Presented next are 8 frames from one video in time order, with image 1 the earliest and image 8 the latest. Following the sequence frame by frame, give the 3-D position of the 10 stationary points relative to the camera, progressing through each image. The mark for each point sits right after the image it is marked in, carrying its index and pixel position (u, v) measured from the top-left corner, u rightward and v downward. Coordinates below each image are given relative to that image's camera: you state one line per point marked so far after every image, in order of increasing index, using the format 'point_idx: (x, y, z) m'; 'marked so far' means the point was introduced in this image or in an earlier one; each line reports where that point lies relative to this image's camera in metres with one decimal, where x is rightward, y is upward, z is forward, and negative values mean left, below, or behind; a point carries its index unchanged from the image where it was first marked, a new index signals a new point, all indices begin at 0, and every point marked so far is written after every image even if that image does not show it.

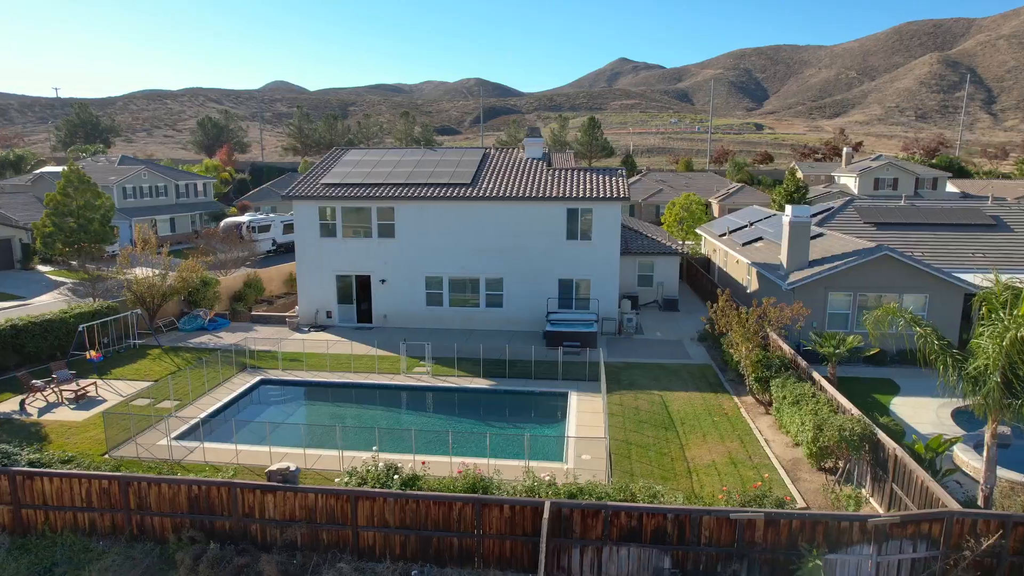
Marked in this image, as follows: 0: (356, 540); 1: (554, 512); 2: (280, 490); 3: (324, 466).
0: (-2.5, -4.0, +10.2) m
1: (+0.6, -3.3, +9.6) m
2: (-3.6, -3.2, +10.2) m
3: (-3.0, -3.8, +13.4) m
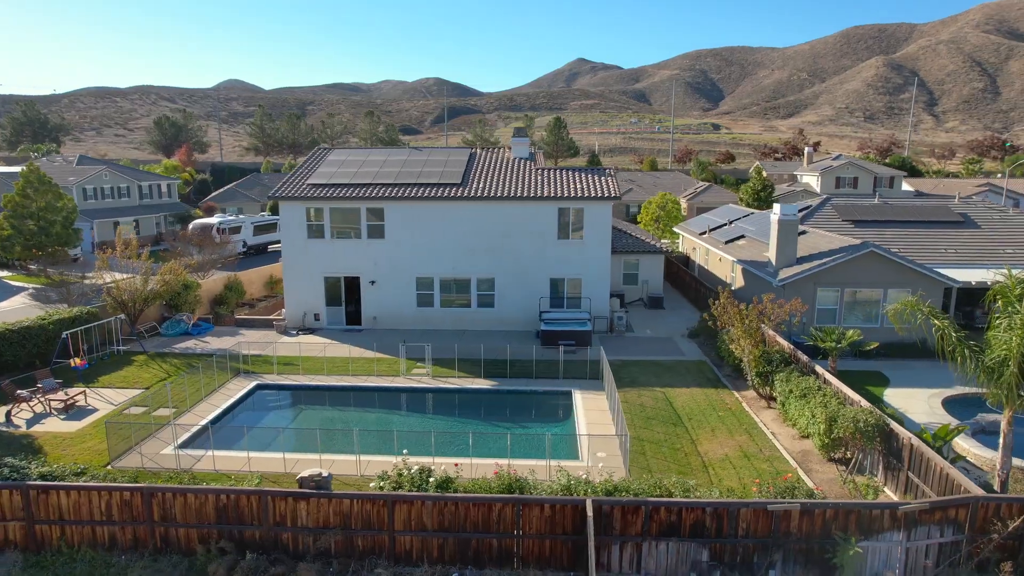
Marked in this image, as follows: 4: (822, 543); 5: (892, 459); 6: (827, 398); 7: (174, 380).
0: (-1.9, -4.0, +10.1) m
1: (+1.2, -3.3, +9.6) m
2: (-3.1, -3.2, +10.0) m
3: (-2.6, -3.8, +13.2) m
4: (+4.7, -3.8, +9.8) m
5: (+7.1, -3.2, +12.1) m
6: (+6.8, -2.4, +14.0) m
7: (-9.7, -2.7, +18.7) m
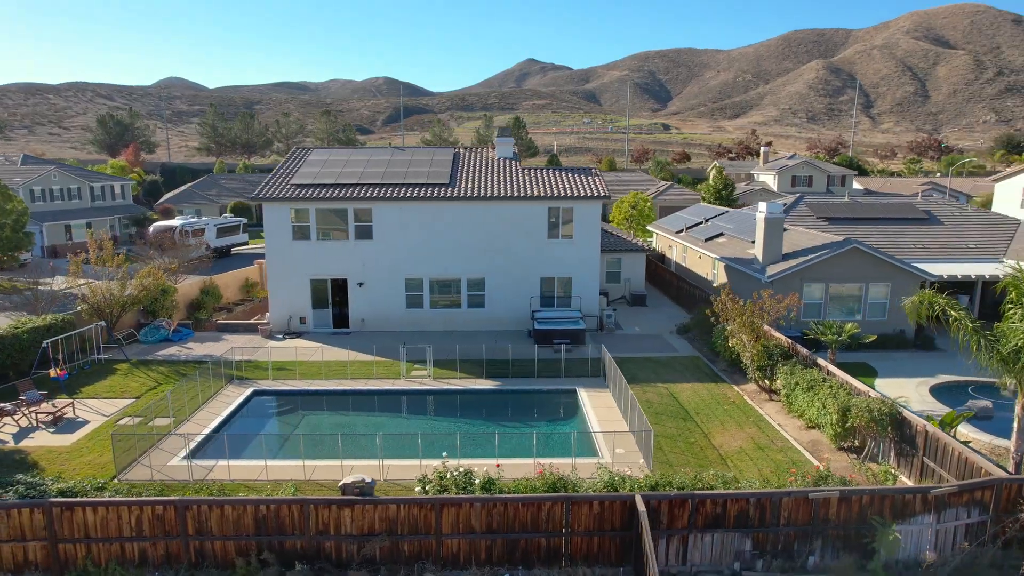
0: (-1.1, -4.0, +10.0) m
1: (+2.0, -3.3, +9.7) m
2: (-2.3, -3.3, +9.8) m
3: (-2.1, -3.8, +13.1) m
4: (+5.4, -3.8, +10.1) m
5: (+7.7, -3.1, +12.7) m
6: (+7.3, -2.3, +14.5) m
7: (-9.6, -2.8, +18.0) m
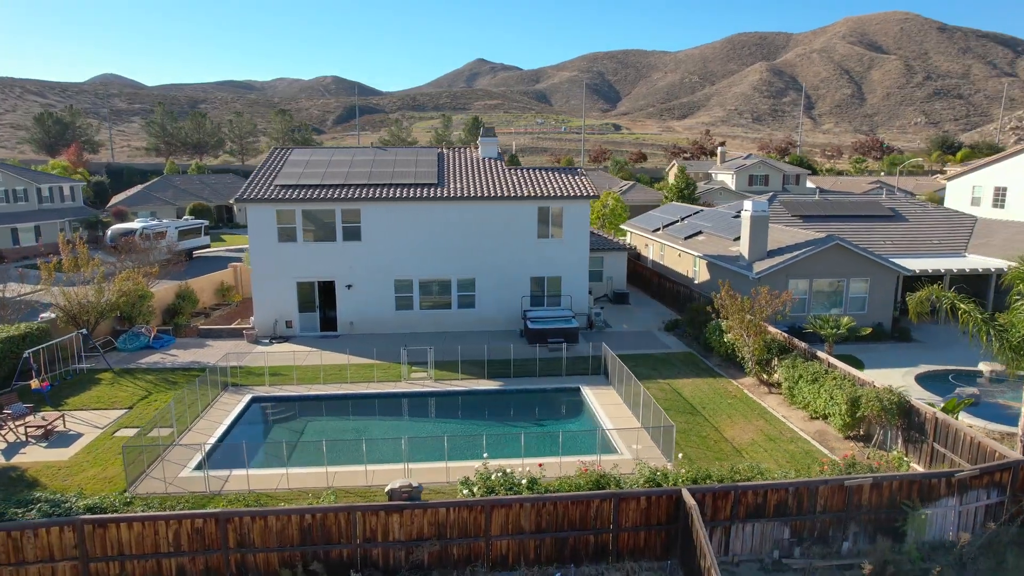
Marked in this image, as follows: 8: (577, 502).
0: (-0.3, -4.0, +9.9) m
1: (+2.8, -3.2, +9.9) m
2: (-1.5, -3.3, +9.6) m
3: (-1.5, -3.8, +12.9) m
4: (+6.2, -3.7, +10.6) m
5: (+8.2, -2.9, +13.3) m
6: (+7.6, -2.1, +15.1) m
7: (-9.4, -3.0, +17.3) m
8: (+1.0, -3.3, +9.9) m
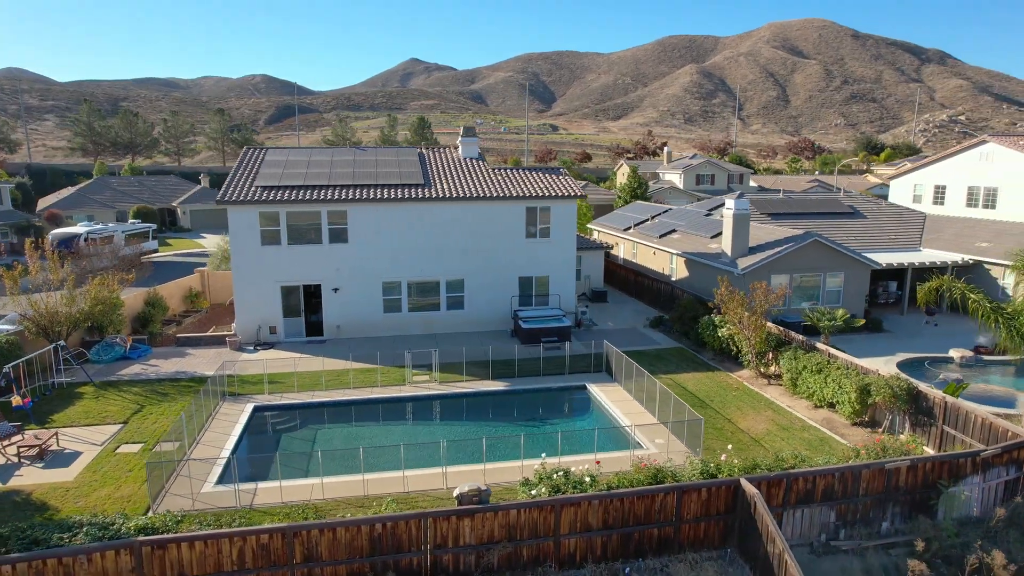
0: (+0.7, -4.0, +9.9) m
1: (+3.8, -3.1, +10.2) m
2: (-0.5, -3.3, +9.5) m
3: (-0.8, -3.9, +12.8) m
4: (+7.1, -3.5, +11.2) m
5: (+8.9, -2.8, +14.1) m
6: (+8.1, -2.0, +15.8) m
7: (-9.1, -3.1, +16.4) m
8: (+2.0, -3.2, +10.1) m
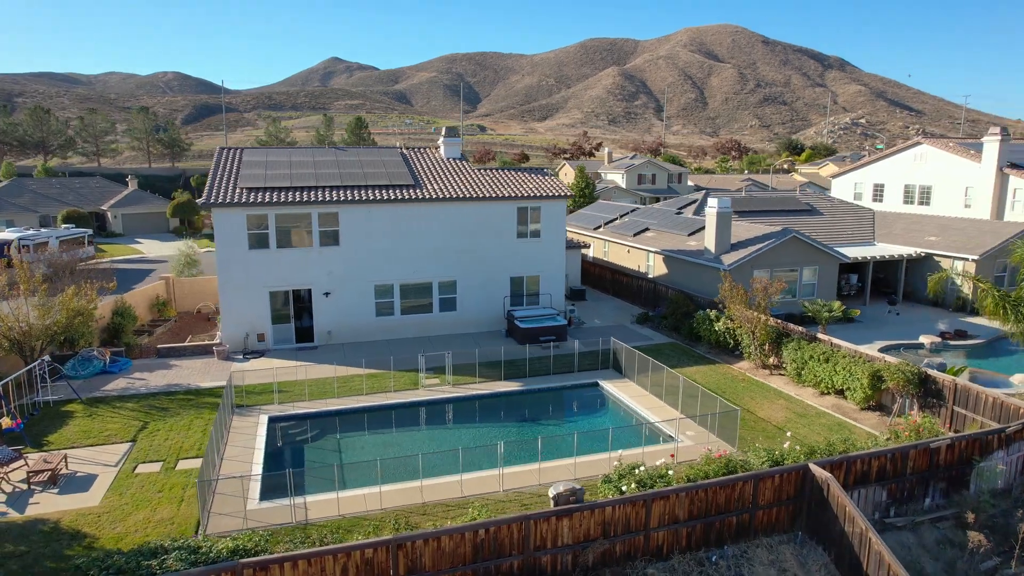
0: (+2.1, -4.0, +10.1) m
1: (+5.1, -3.0, +10.7) m
2: (+1.0, -3.3, +9.6) m
3: (+0.3, -3.9, +12.8) m
4: (+8.3, -3.4, +12.1) m
5: (+9.8, -2.6, +15.1) m
6: (+8.8, -1.8, +16.7) m
7: (-8.3, -3.3, +15.4) m
8: (+3.4, -3.2, +10.4) m
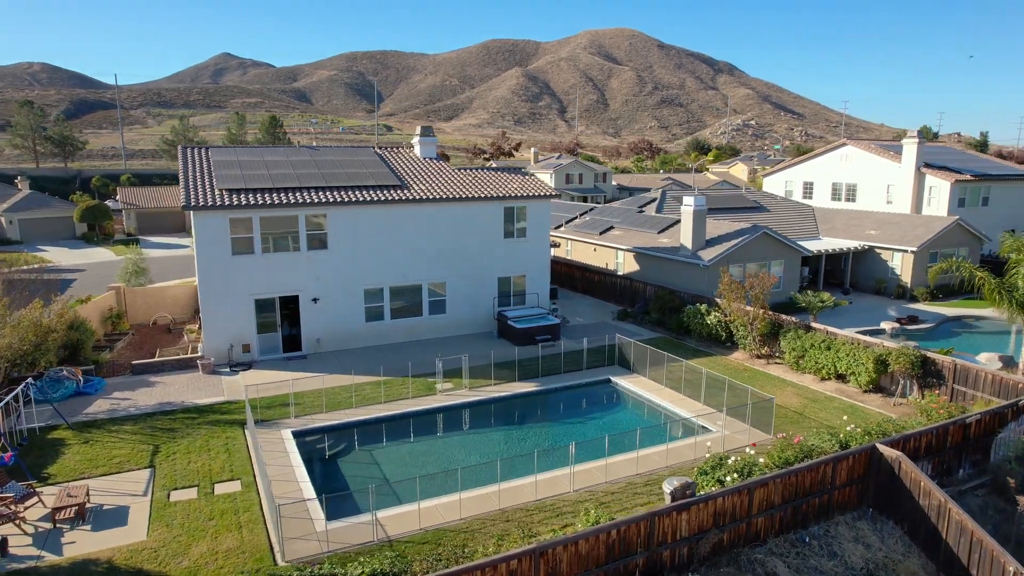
0: (+3.8, -3.9, +10.4) m
1: (+6.7, -2.9, +11.4) m
2: (+2.7, -3.2, +9.7) m
3: (+1.7, -3.9, +12.8) m
4: (+9.7, -3.1, +13.2) m
5: (+10.6, -2.3, +16.5) m
6: (+9.4, -1.6, +17.9) m
7: (-7.3, -3.6, +14.2) m
8: (+5.0, -3.1, +10.9) m
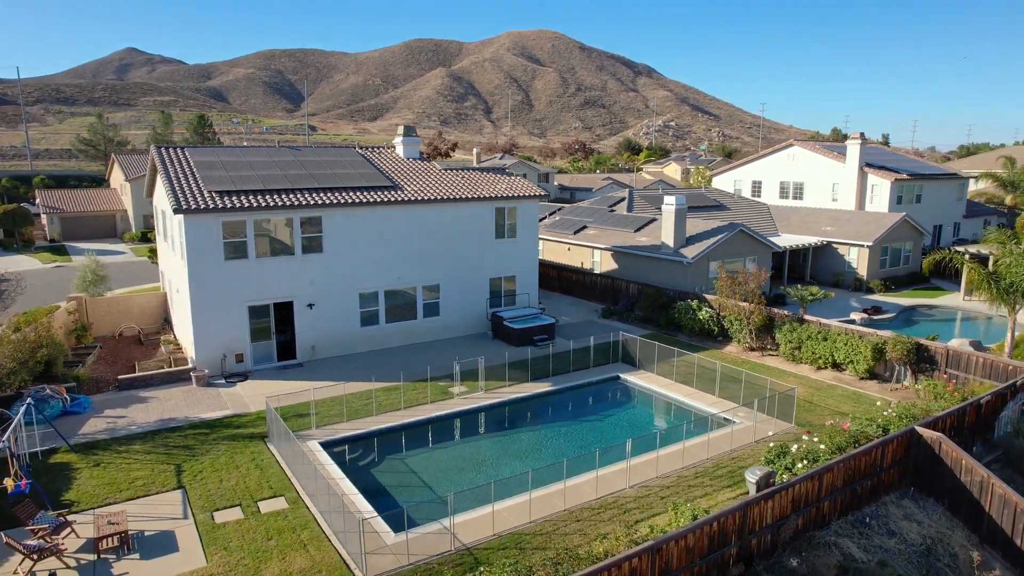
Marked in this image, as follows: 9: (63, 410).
0: (+5.2, -3.8, +10.9) m
1: (+7.9, -2.7, +12.2) m
2: (+4.1, -3.2, +10.1) m
3: (+2.7, -3.8, +13.0) m
4: (+10.6, -2.9, +14.3) m
5: (+11.2, -2.1, +17.6) m
6: (+9.8, -1.4, +19.0) m
7: (-6.3, -3.7, +13.4) m
8: (+6.3, -3.0, +11.5) m
9: (-11.4, -3.0, +16.4) m
